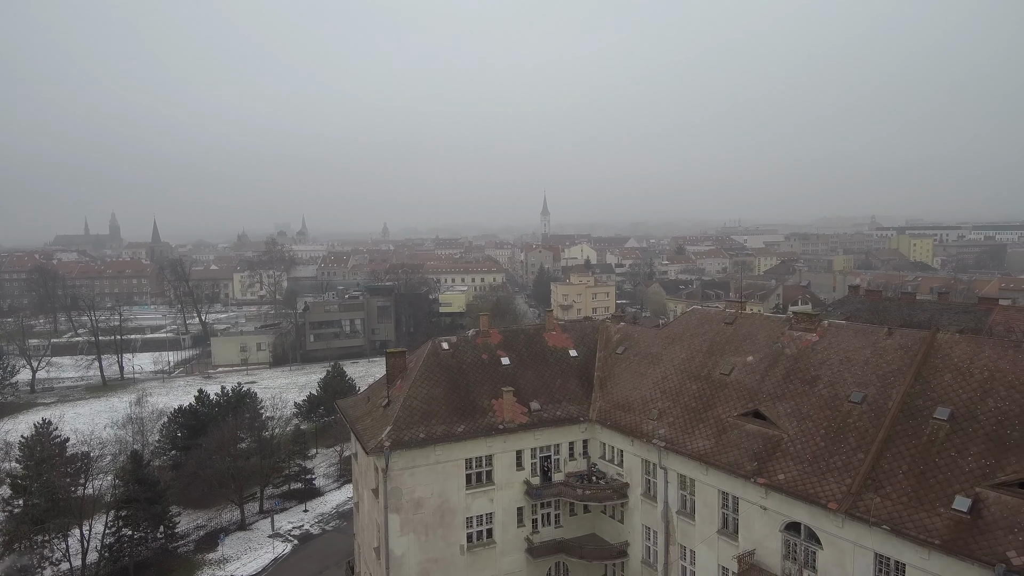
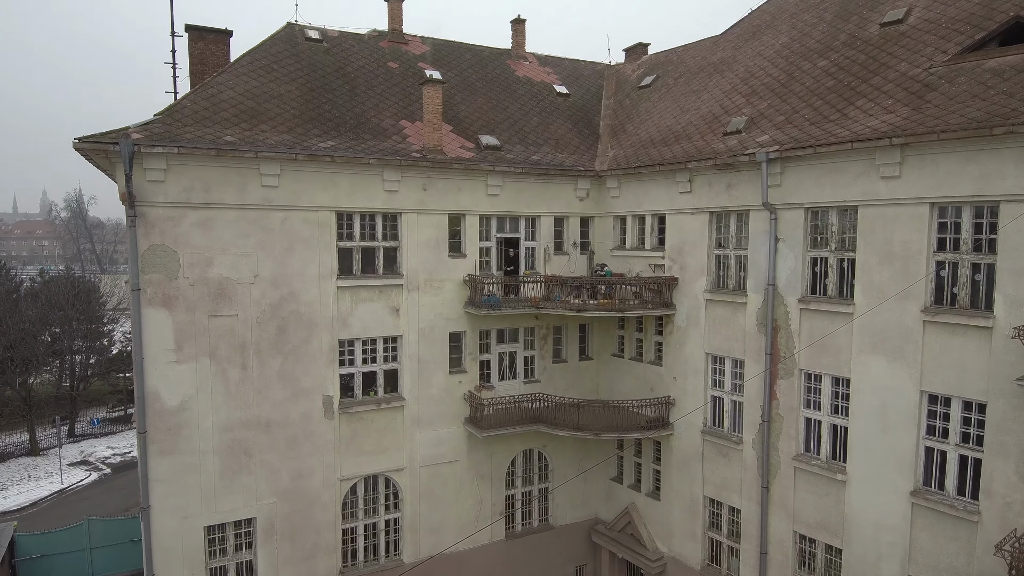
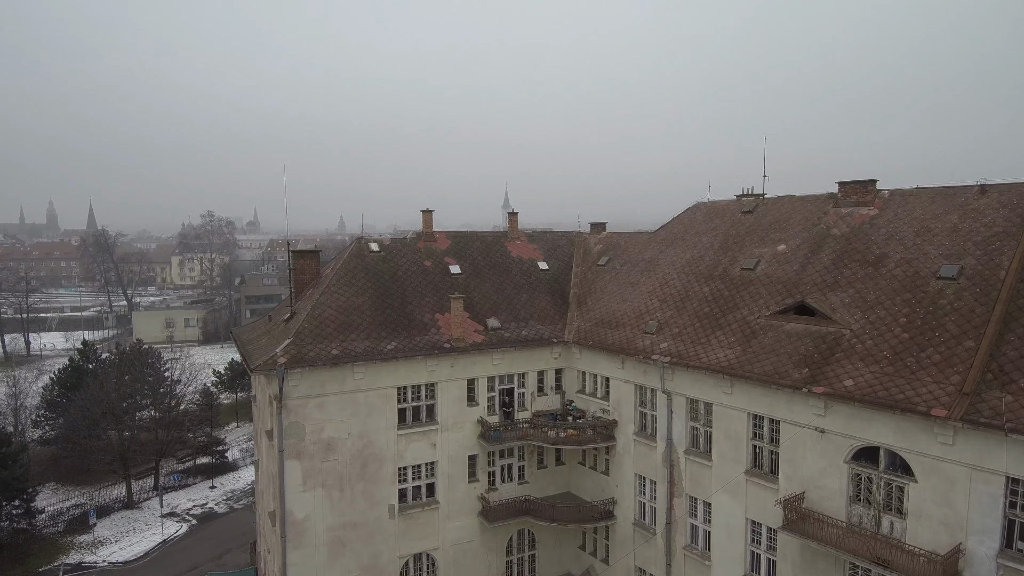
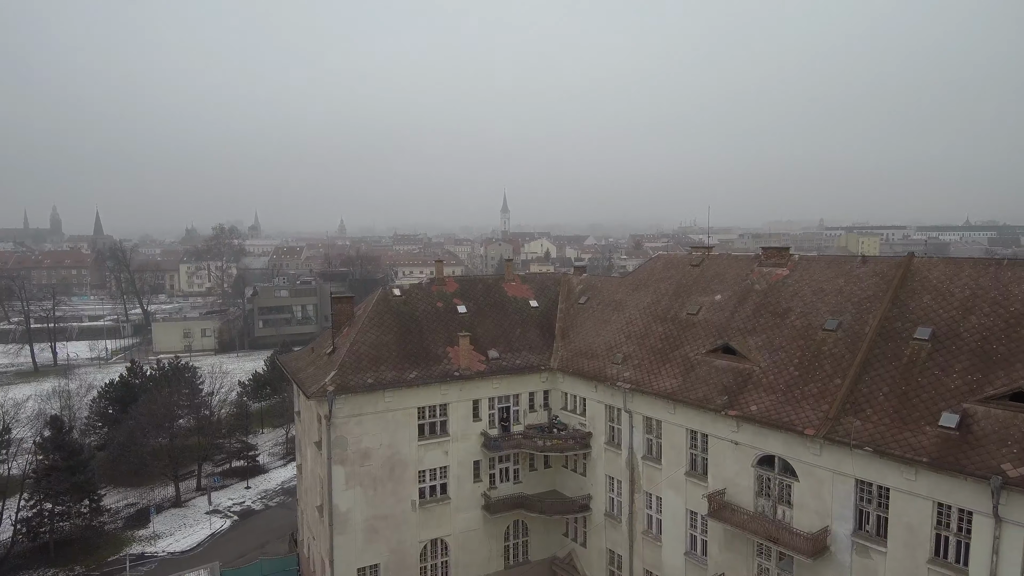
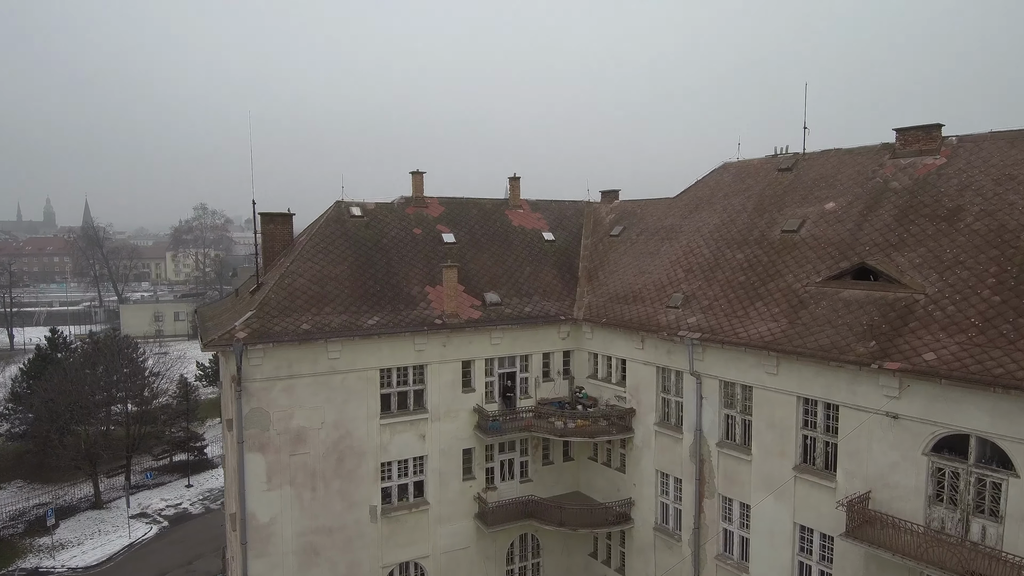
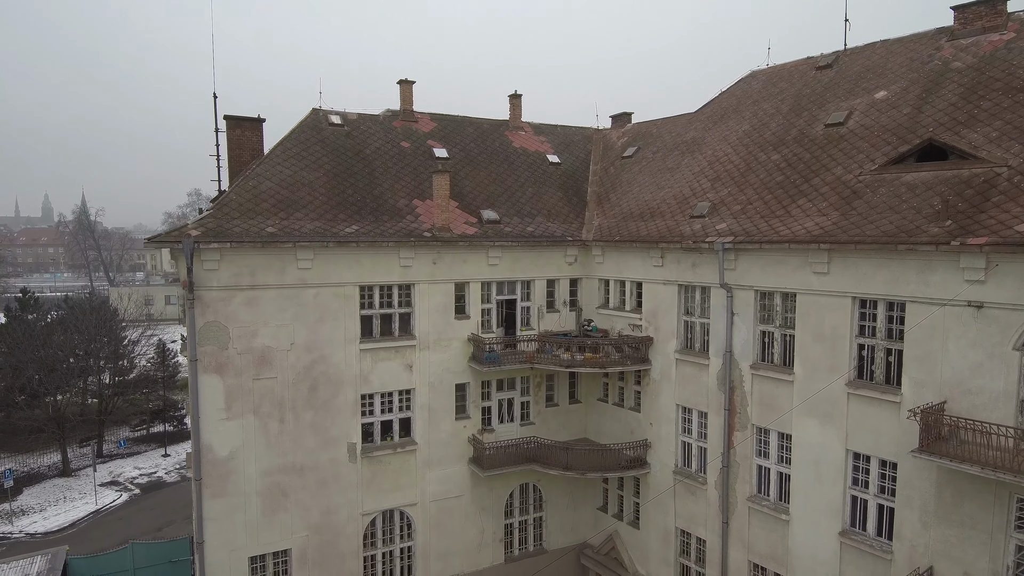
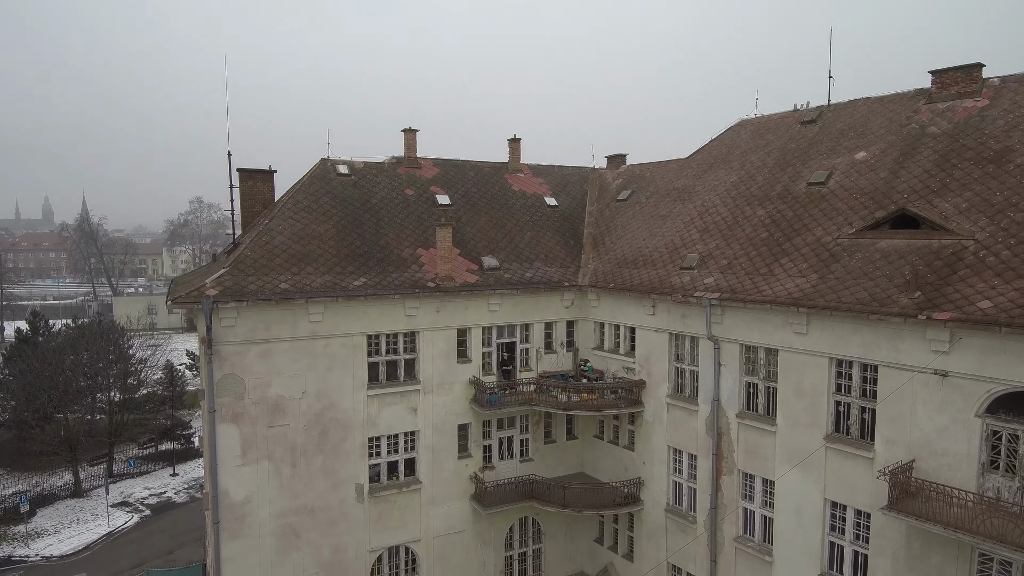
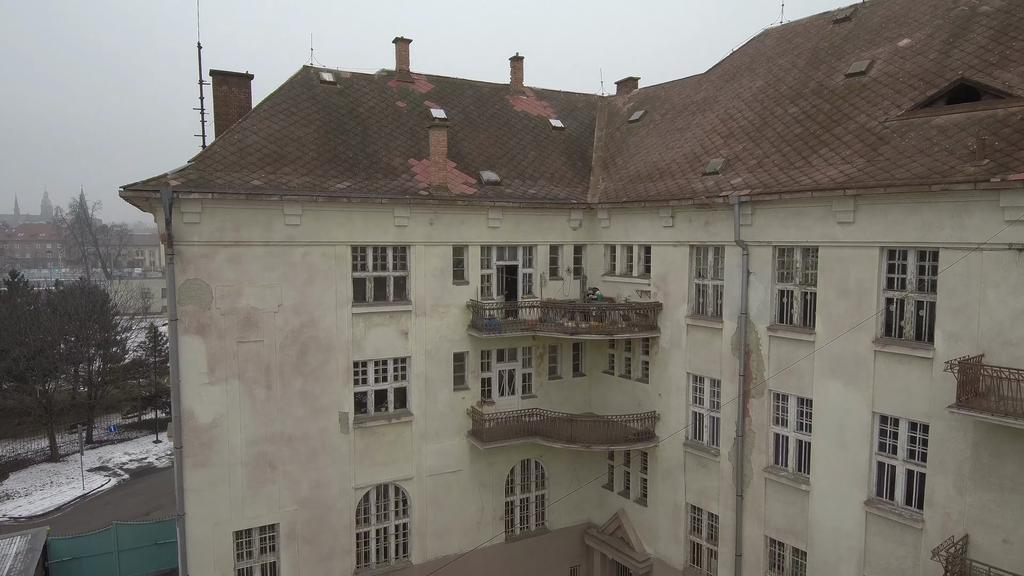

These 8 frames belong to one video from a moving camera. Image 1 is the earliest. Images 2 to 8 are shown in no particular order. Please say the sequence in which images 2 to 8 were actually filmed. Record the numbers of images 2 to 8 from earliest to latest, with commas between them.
4, 3, 5, 7, 6, 8, 2
